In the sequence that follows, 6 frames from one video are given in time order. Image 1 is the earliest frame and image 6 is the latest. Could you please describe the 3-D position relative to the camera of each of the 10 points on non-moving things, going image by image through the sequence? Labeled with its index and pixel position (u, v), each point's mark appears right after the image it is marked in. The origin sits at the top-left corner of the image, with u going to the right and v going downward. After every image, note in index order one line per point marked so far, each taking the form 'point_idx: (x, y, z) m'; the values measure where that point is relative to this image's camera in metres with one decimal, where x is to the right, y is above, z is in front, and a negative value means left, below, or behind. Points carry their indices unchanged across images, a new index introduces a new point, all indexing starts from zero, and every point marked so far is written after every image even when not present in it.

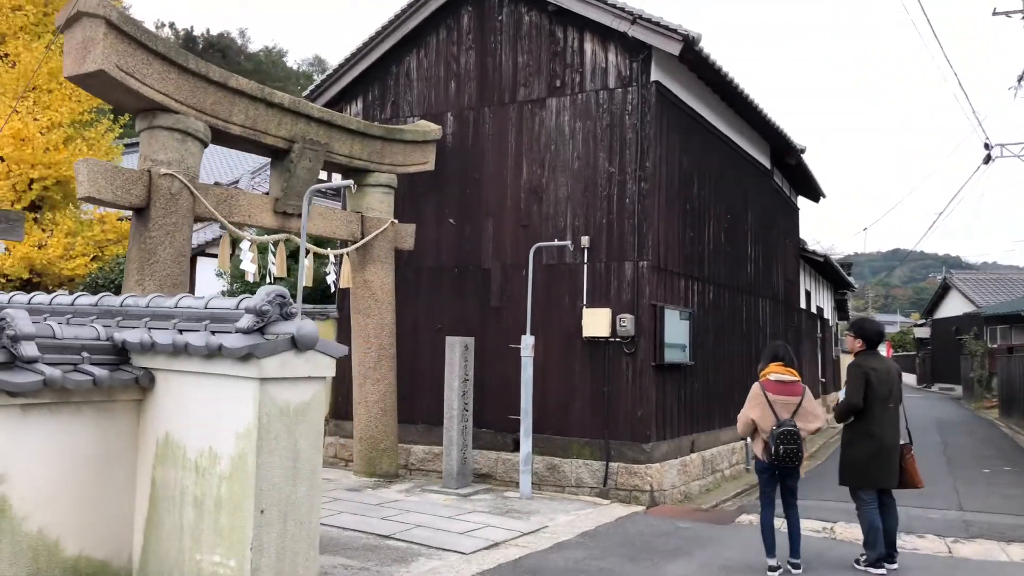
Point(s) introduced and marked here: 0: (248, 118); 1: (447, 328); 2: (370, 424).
0: (-2.0, +1.3, +6.7) m
1: (-0.7, -0.4, +8.8) m
2: (-1.3, -1.3, +8.0) m
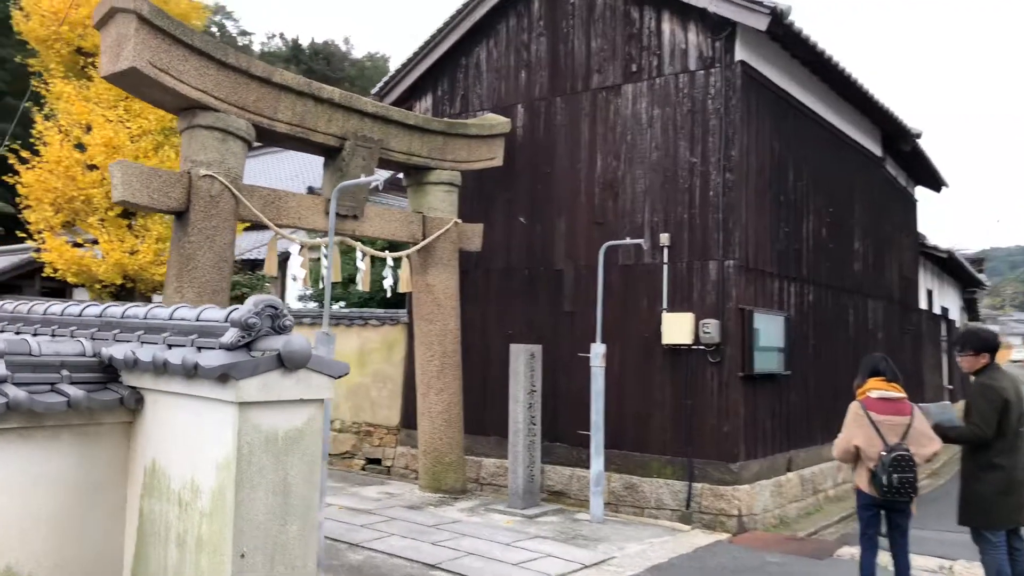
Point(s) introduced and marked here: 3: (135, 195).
0: (-1.6, +1.3, +6.4) m
1: (+0.1, -0.4, +8.3) m
2: (-0.7, -1.3, +7.6) m
3: (-2.4, +0.6, +5.5) m
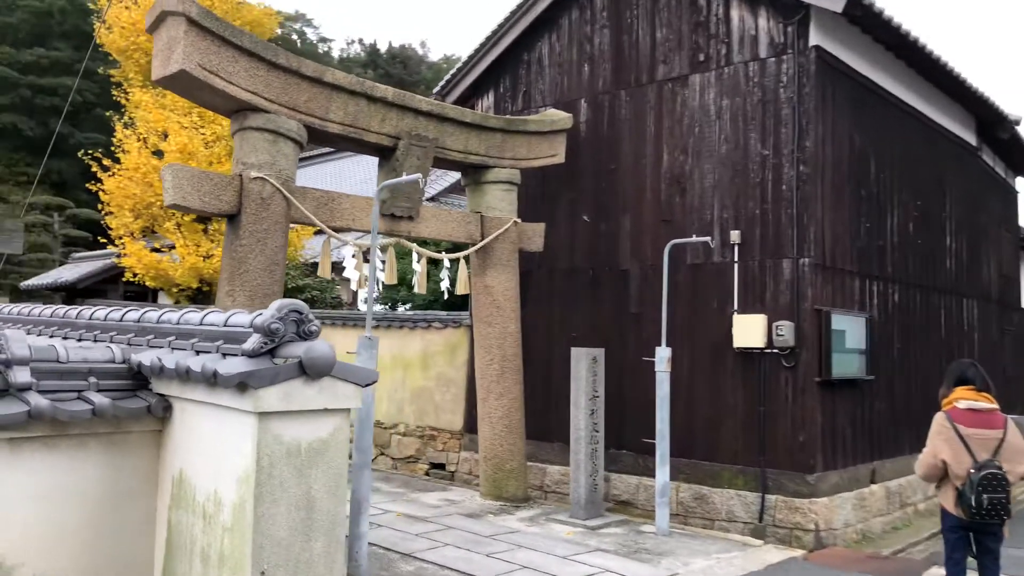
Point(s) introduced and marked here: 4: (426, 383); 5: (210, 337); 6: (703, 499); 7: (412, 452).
0: (-1.2, +1.2, +6.3) m
1: (+0.7, -0.4, +8.0) m
2: (-0.1, -1.3, +7.4) m
3: (-2.0, +0.6, +5.4) m
4: (-0.9, -1.0, +9.2) m
5: (-1.2, -0.2, +3.4) m
6: (+1.5, -1.7, +7.1) m
7: (-1.1, -1.7, +9.2) m
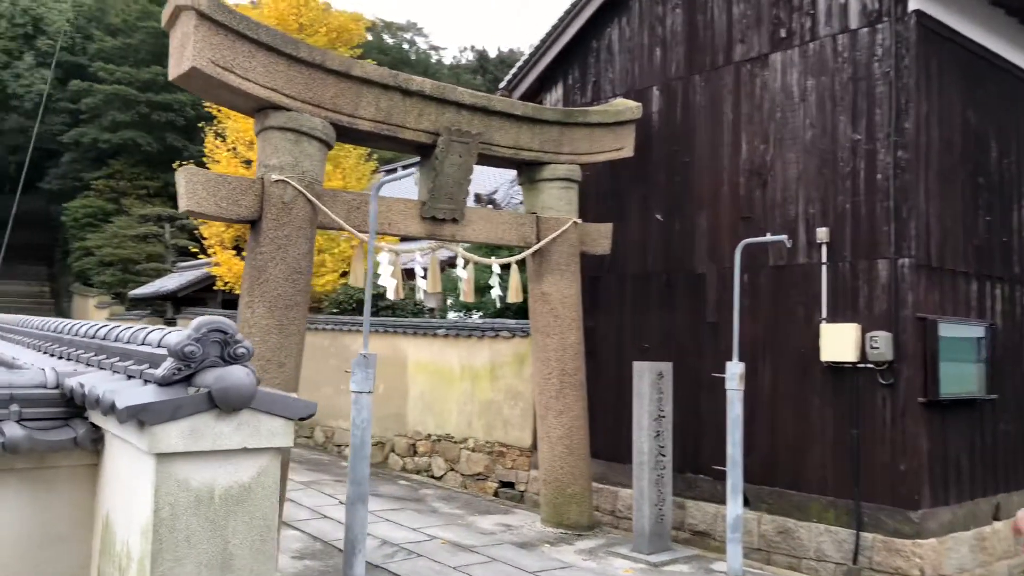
0: (-0.9, +1.2, +5.8) m
1: (+1.2, -0.5, +7.3) m
2: (+0.3, -1.4, +6.7) m
3: (-1.8, +0.5, +5.1) m
4: (-0.2, -1.1, +8.7) m
5: (-1.3, -0.2, +3.0) m
6: (+2.0, -1.7, +6.2) m
7: (-0.3, -1.8, +8.7) m
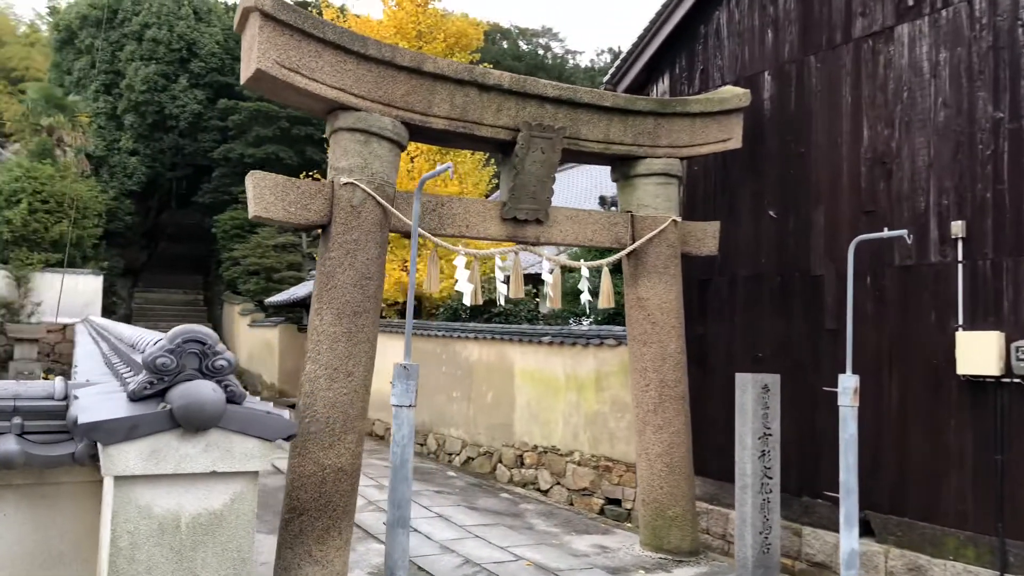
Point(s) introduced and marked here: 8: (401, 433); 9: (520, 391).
0: (-0.4, +1.1, +5.5) m
1: (+2.0, -0.5, +6.6) m
2: (+1.0, -1.4, +6.2) m
3: (-1.4, +0.5, +5.0) m
4: (+0.8, -1.1, +8.2) m
5: (-1.2, -0.3, +2.8) m
6: (+2.5, -1.8, +5.4) m
7: (+0.7, -1.9, +8.3) m
8: (-0.5, -0.6, +3.7) m
9: (+0.1, -1.1, +9.4) m
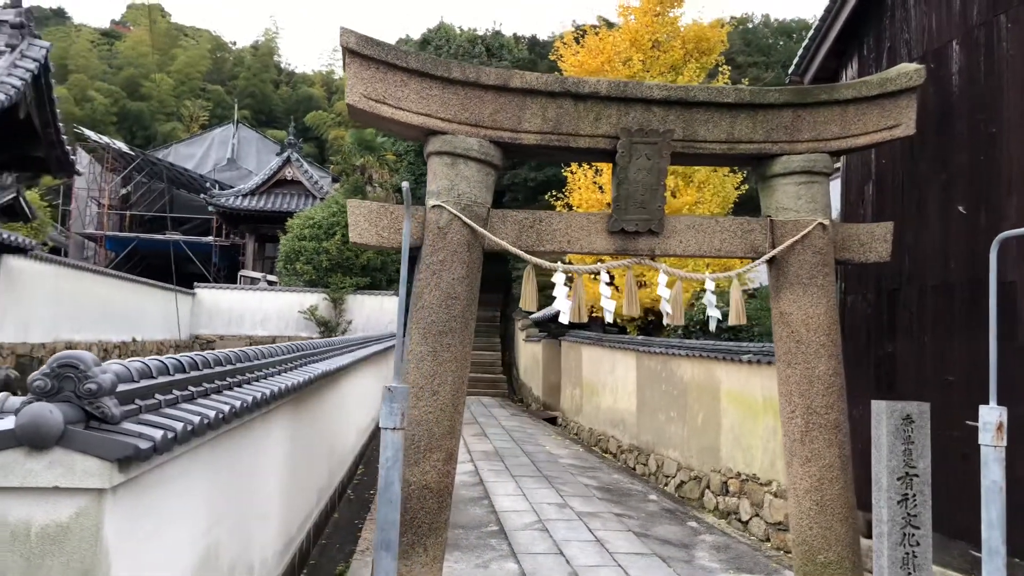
0: (+0.2, +1.0, +5.4) m
1: (+2.8, -0.6, +5.5) m
2: (+1.8, -1.5, +5.5) m
3: (-0.9, +0.3, +5.3) m
4: (+2.4, -1.2, +7.4) m
5: (-1.5, -0.4, +3.2) m
6: (+2.9, -1.8, +4.2) m
7: (+2.3, -2.0, +7.5) m
8: (-0.5, -0.7, +3.6) m
9: (+2.1, -1.3, +8.8) m
